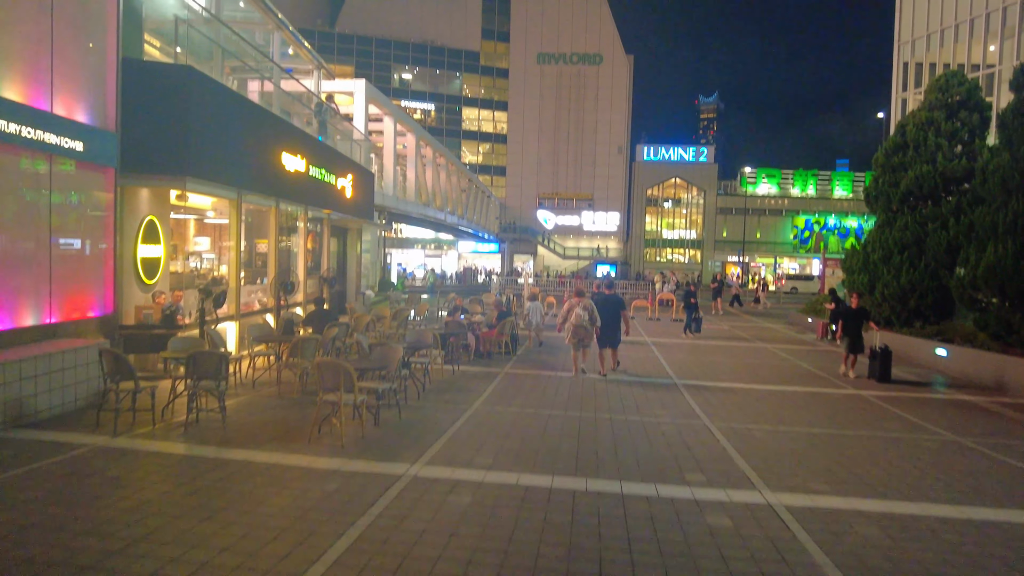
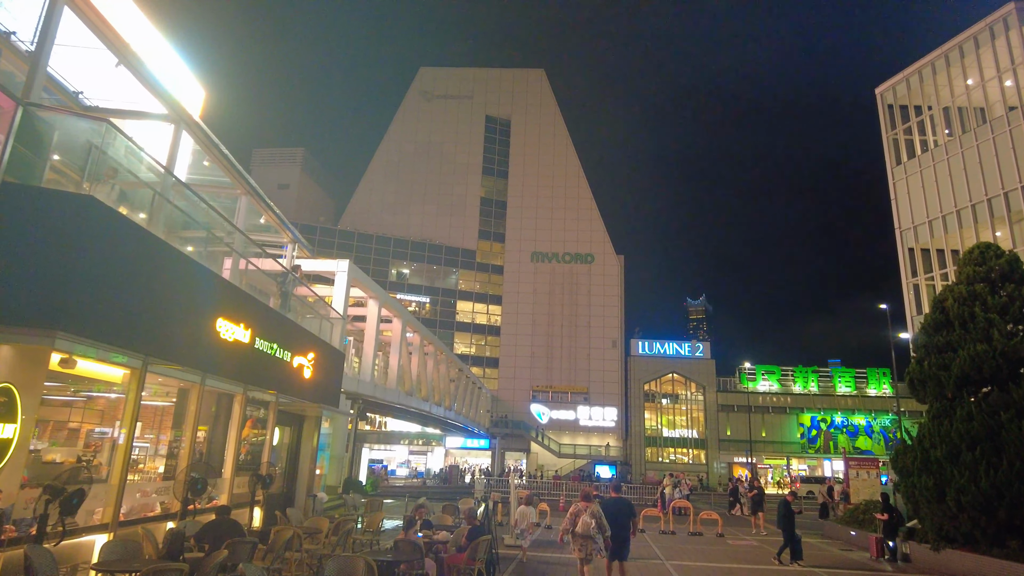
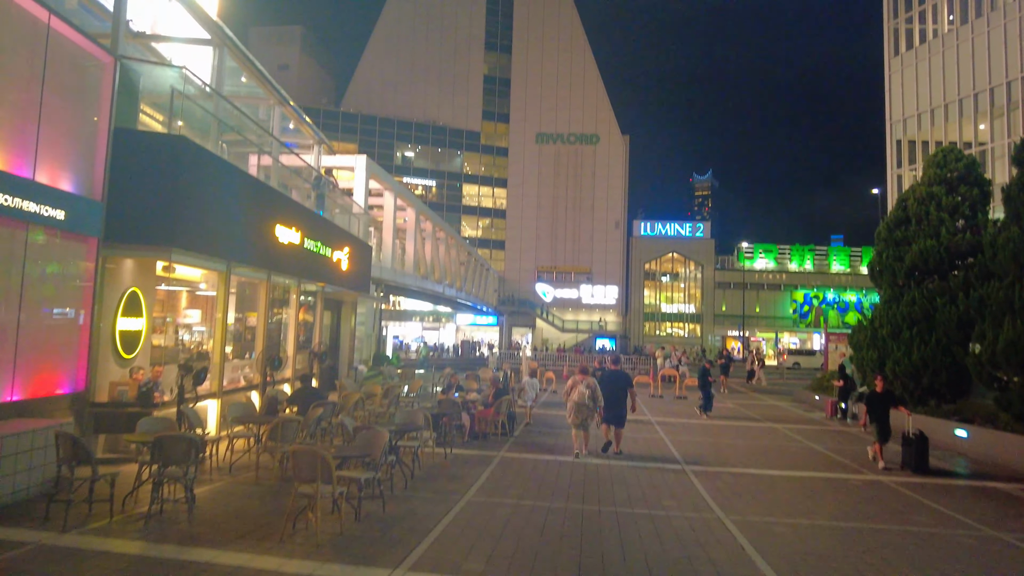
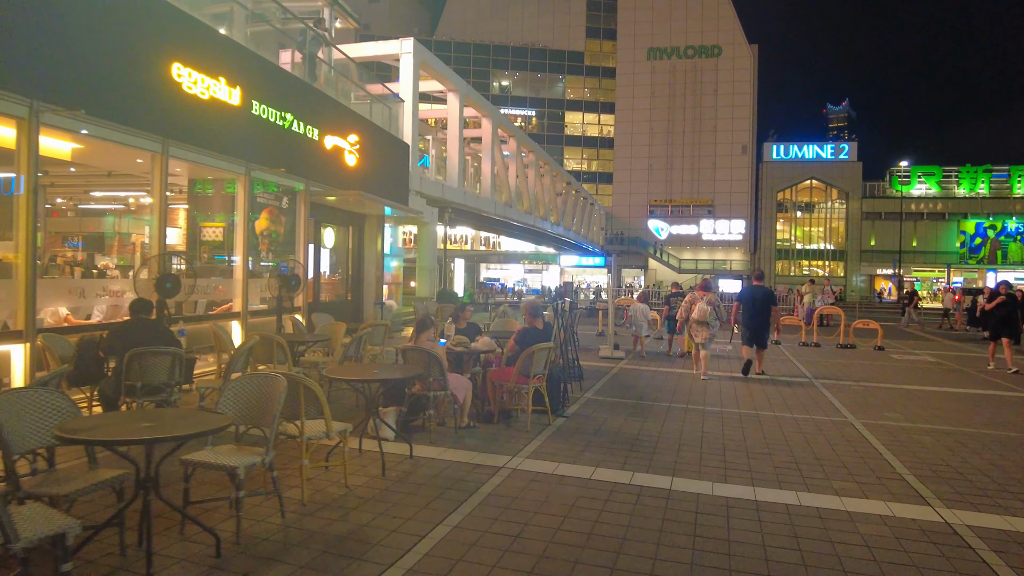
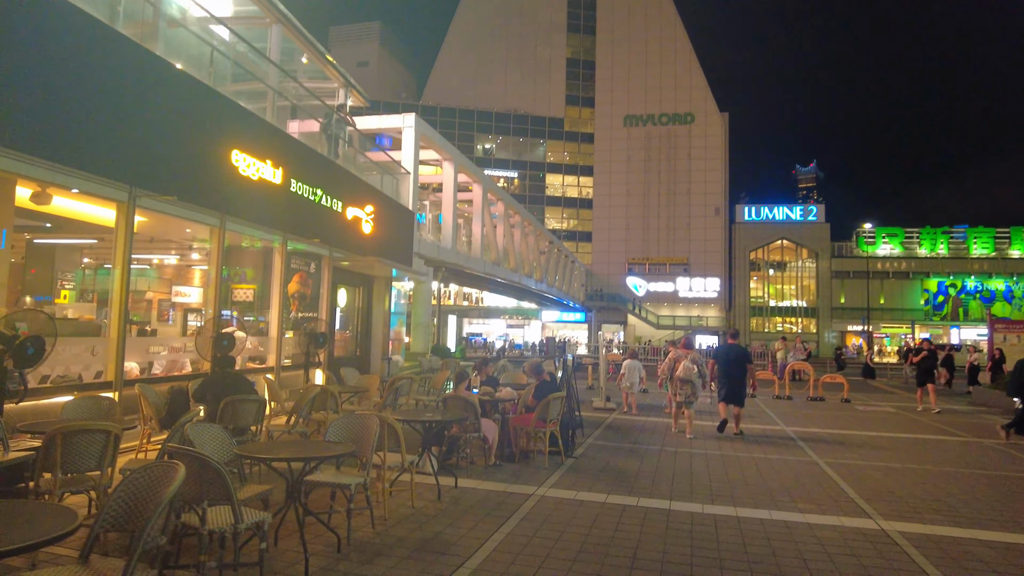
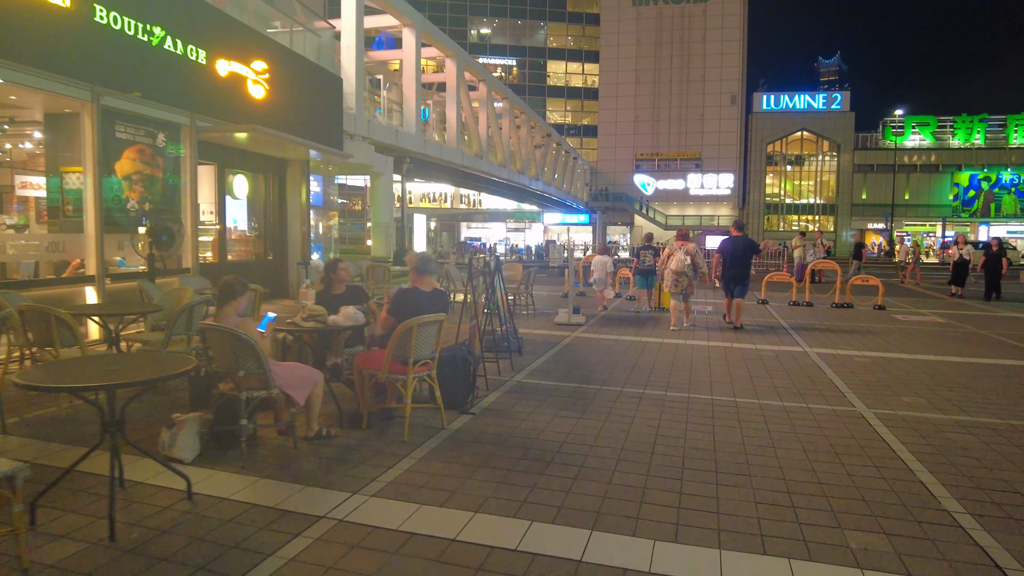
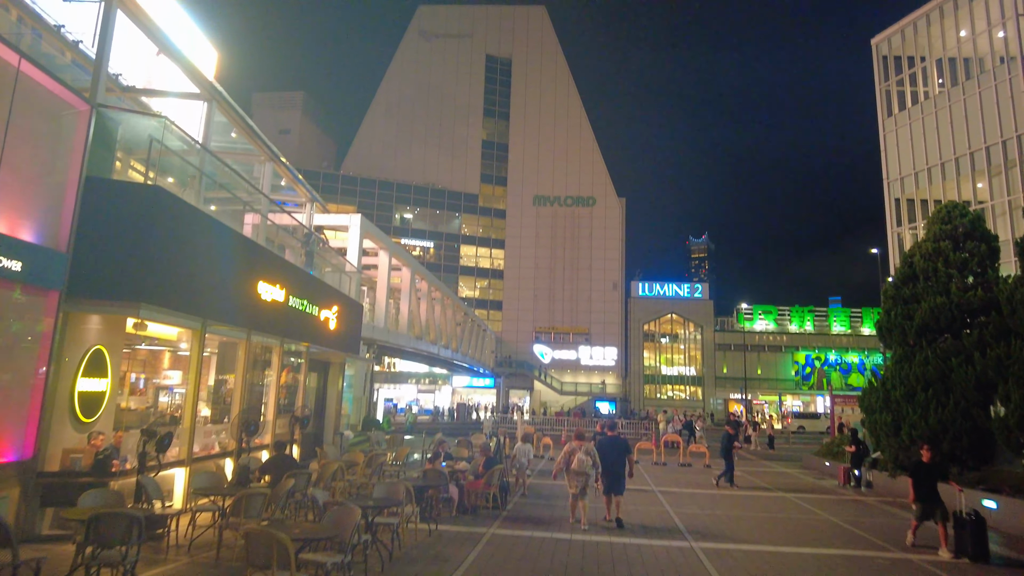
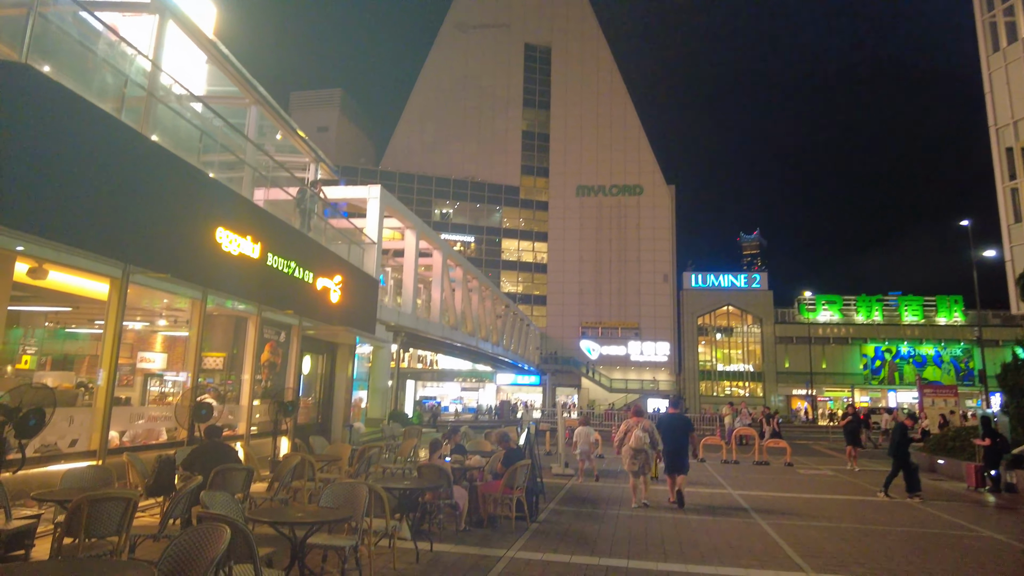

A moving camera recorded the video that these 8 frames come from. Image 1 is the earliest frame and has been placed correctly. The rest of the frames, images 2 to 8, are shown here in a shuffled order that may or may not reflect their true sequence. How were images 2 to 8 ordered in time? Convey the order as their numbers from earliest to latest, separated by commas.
3, 7, 2, 8, 5, 4, 6
